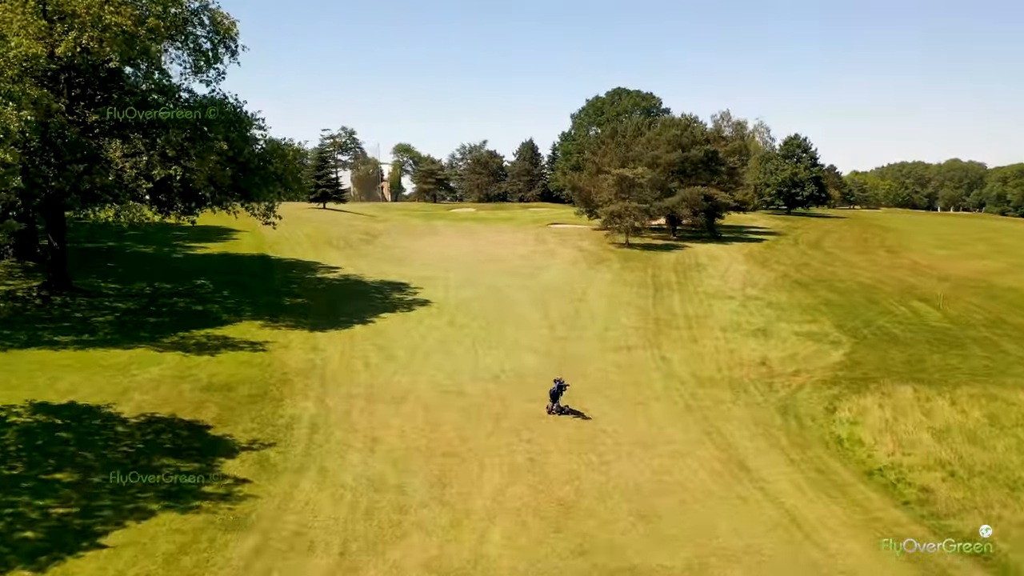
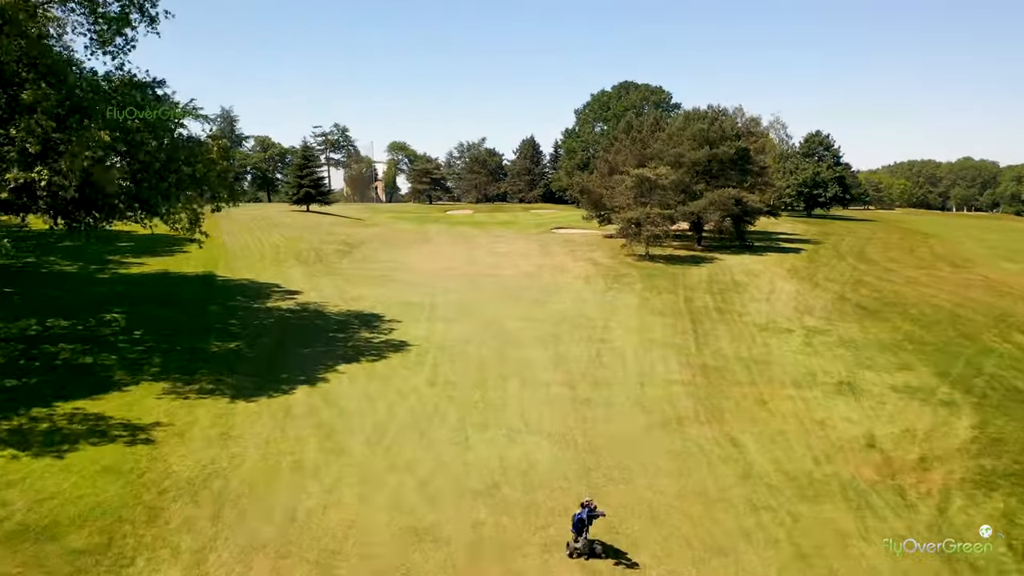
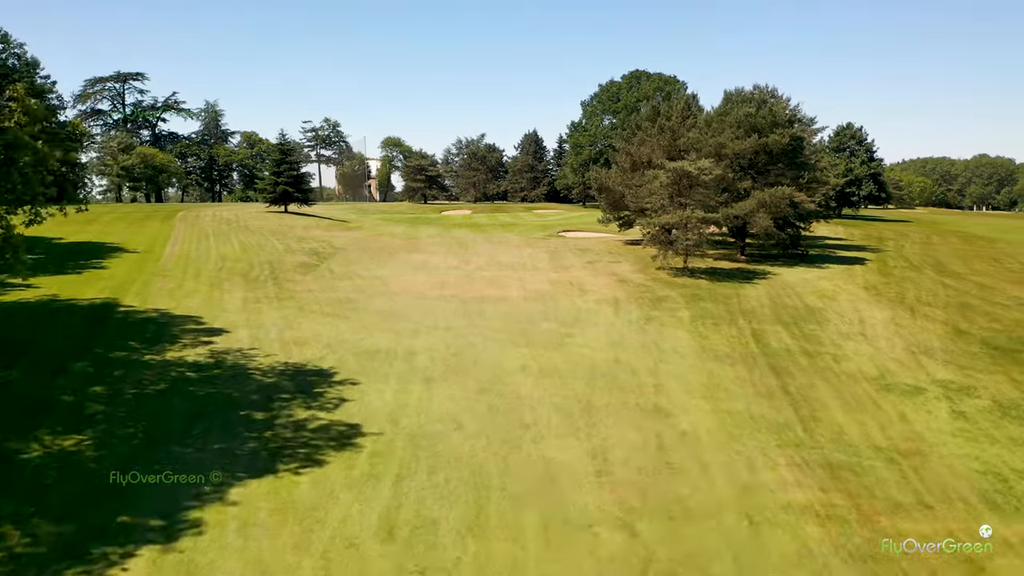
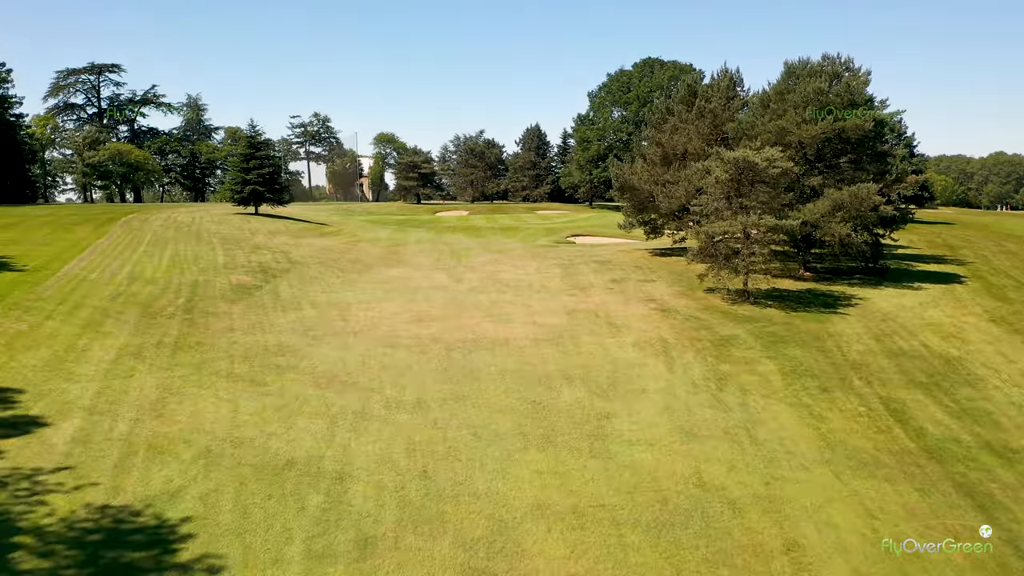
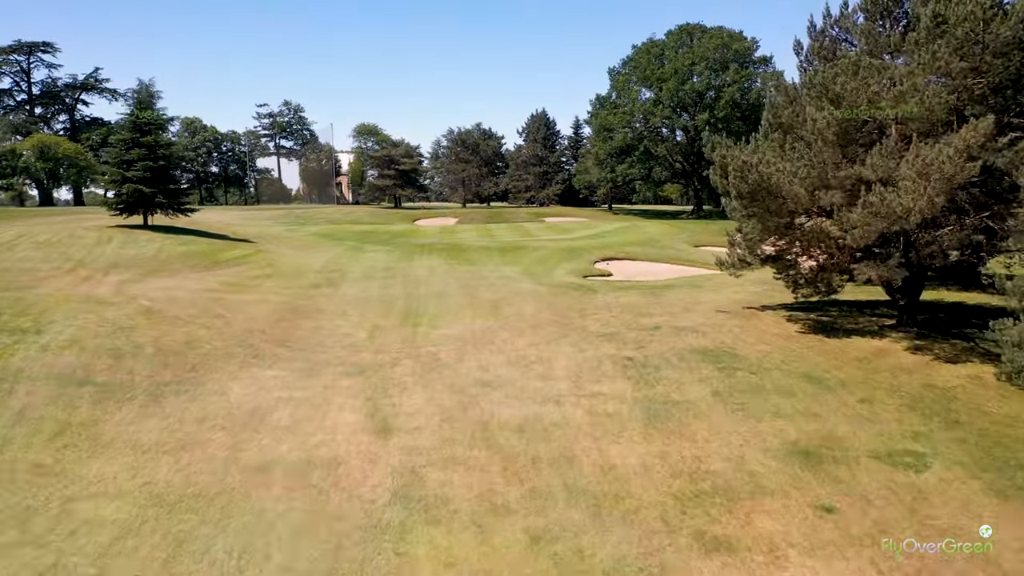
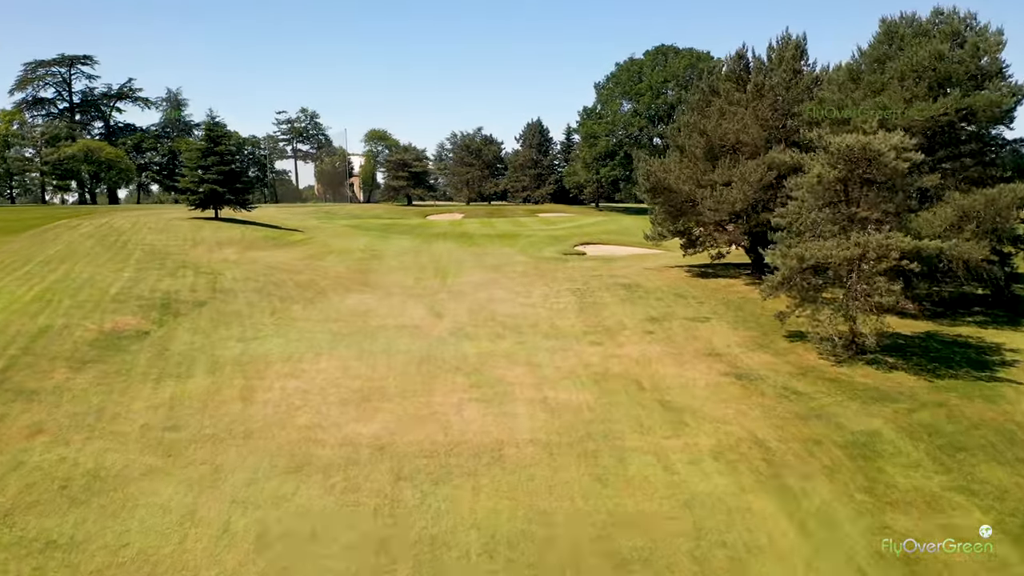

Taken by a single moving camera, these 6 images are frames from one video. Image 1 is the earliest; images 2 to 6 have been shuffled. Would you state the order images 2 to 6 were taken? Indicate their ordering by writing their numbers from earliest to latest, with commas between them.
2, 3, 4, 6, 5
